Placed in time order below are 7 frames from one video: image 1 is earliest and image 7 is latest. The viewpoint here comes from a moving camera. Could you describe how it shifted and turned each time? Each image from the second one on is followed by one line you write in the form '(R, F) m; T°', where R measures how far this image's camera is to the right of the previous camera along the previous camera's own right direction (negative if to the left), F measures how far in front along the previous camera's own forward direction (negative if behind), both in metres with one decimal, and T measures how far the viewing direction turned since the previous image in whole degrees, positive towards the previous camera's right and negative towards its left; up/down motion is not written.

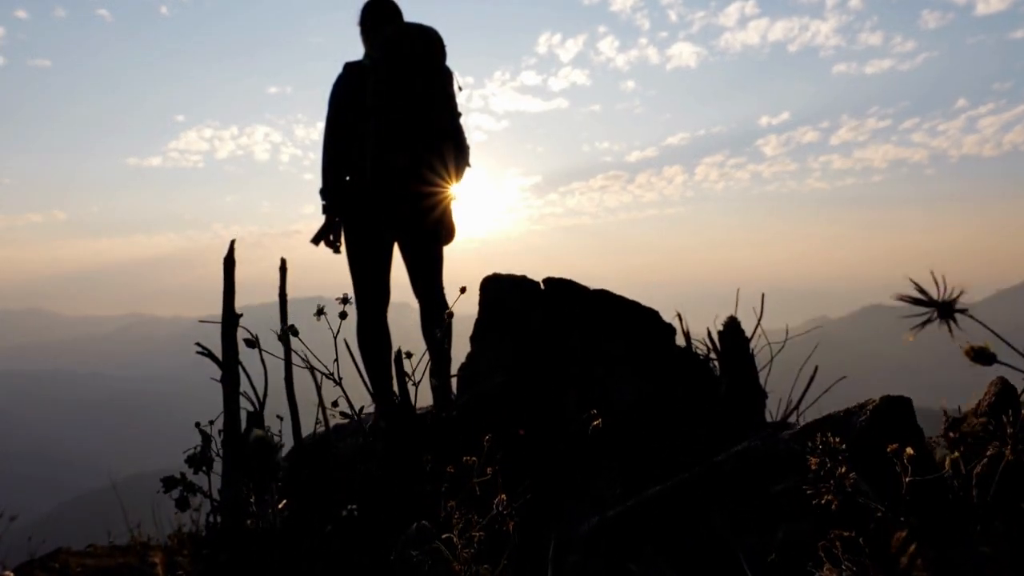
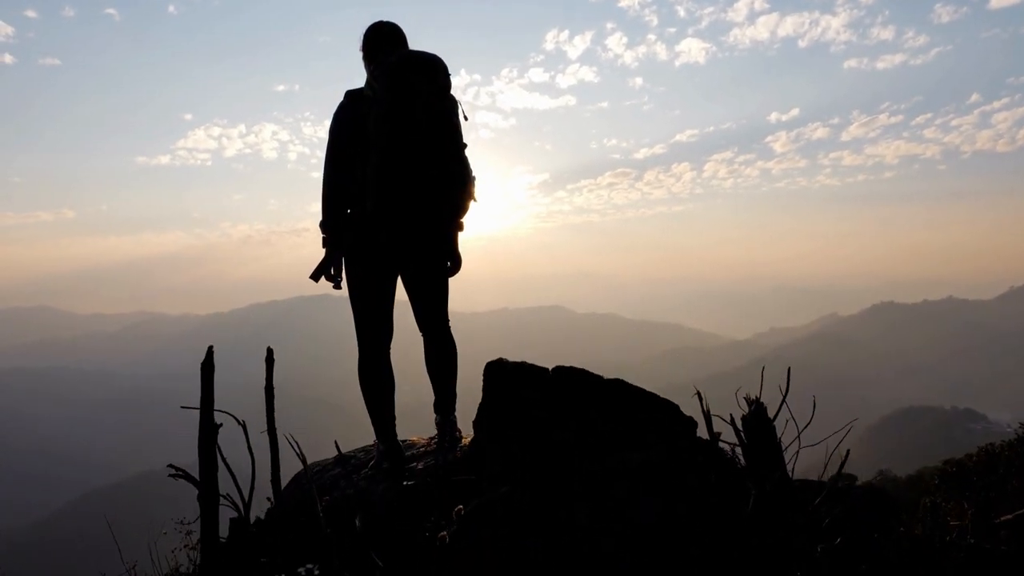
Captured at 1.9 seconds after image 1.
(0.0, +0.3) m; -1°
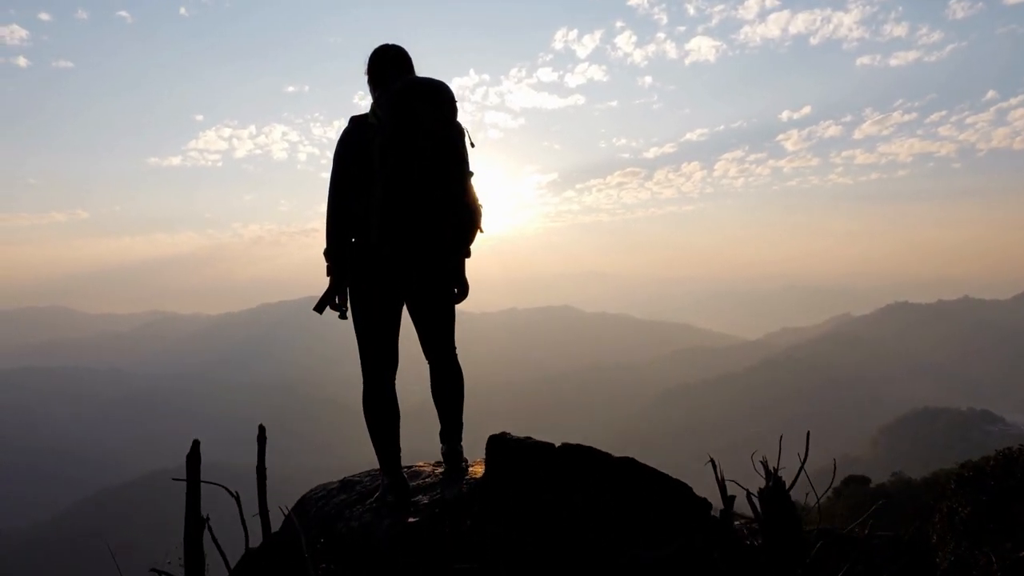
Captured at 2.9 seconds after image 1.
(-0.1, +0.1) m; -1°
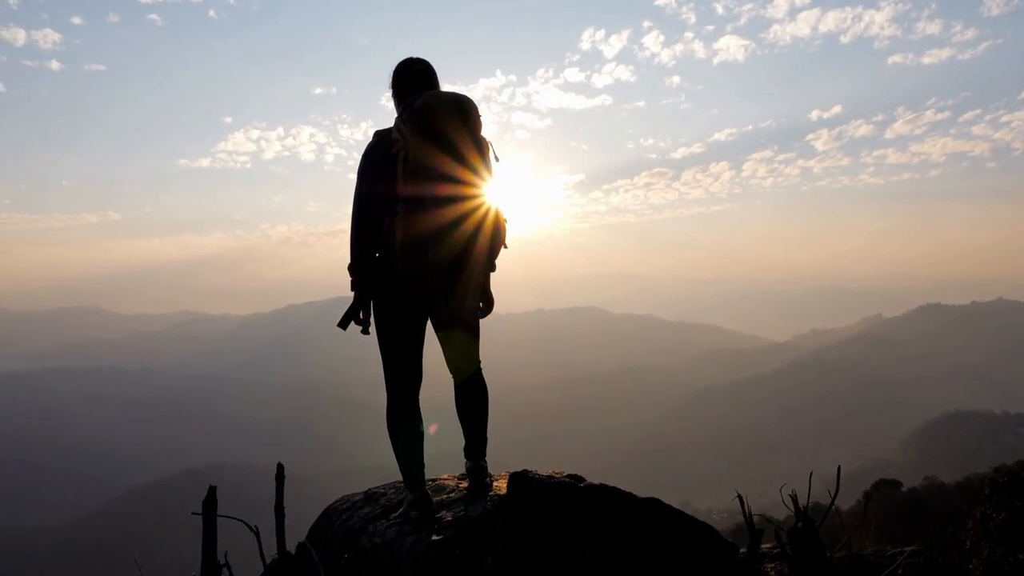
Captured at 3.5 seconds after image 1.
(+0.1, +0.5) m; -2°
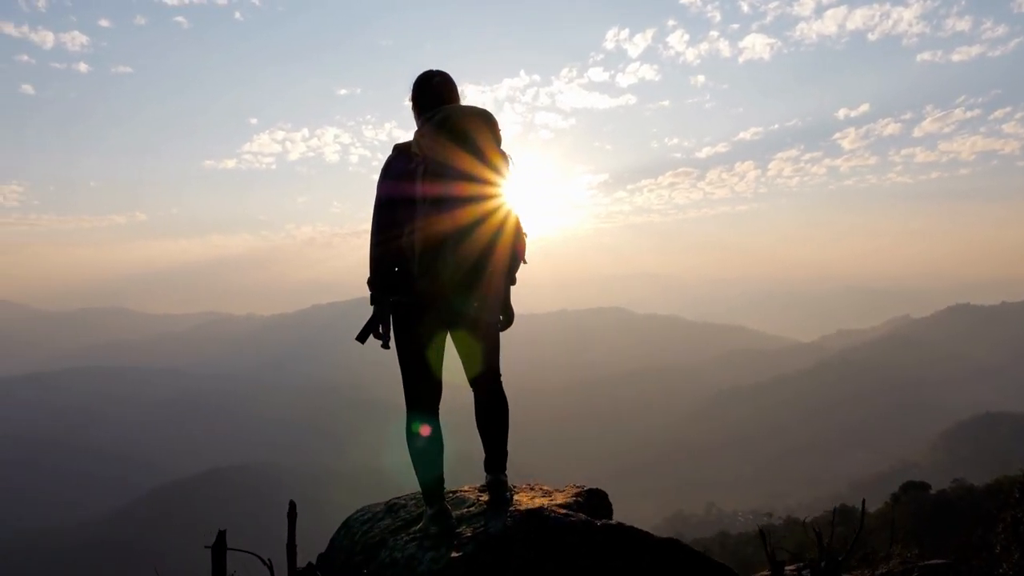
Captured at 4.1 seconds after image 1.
(-0.1, +0.8) m; -2°
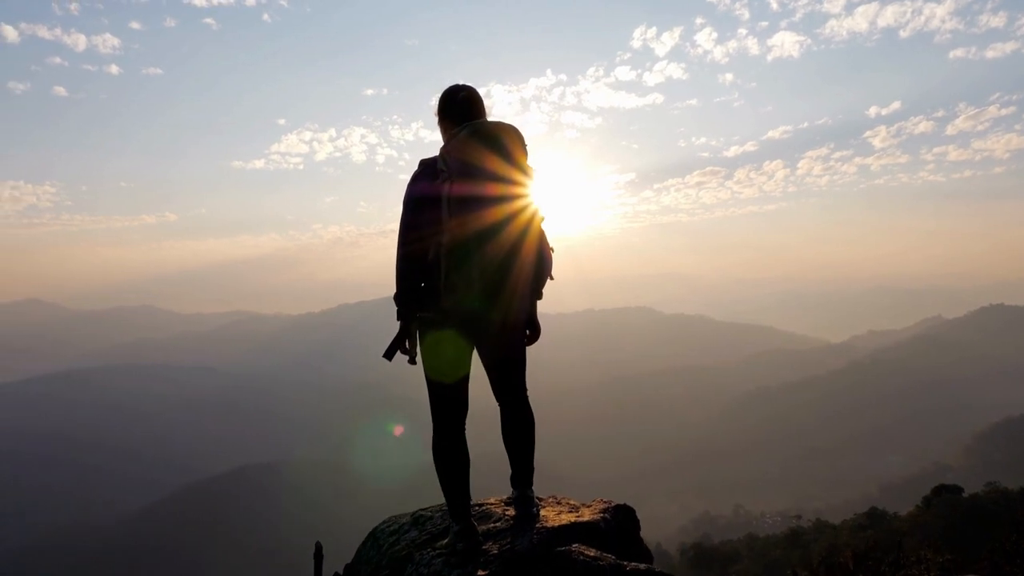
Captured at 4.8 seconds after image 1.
(0.0, +0.6) m; -2°
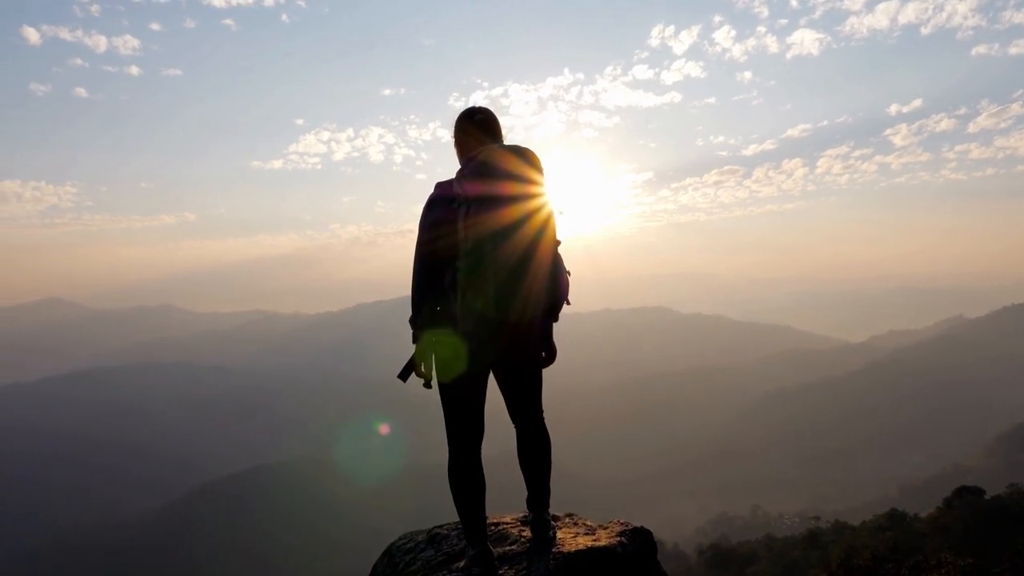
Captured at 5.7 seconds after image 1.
(0.0, +0.4) m; -1°
